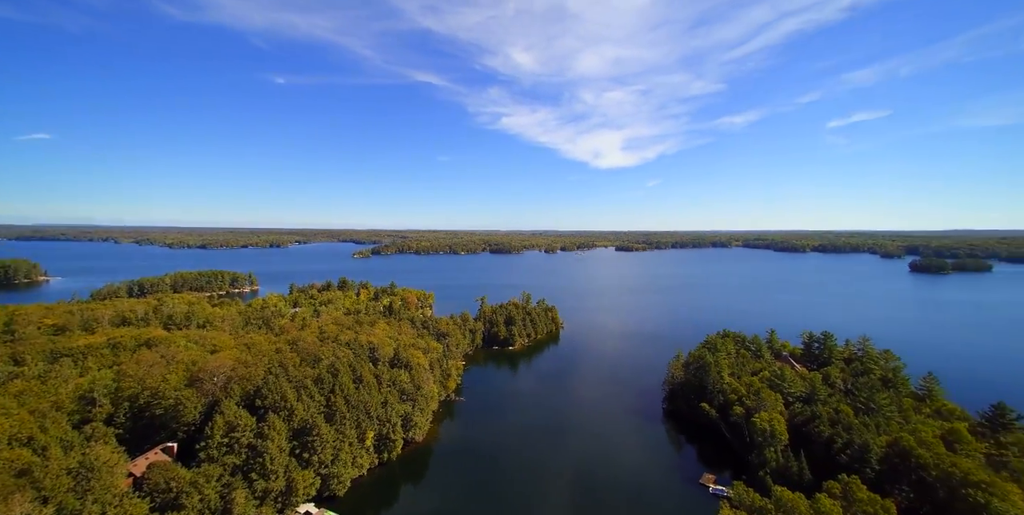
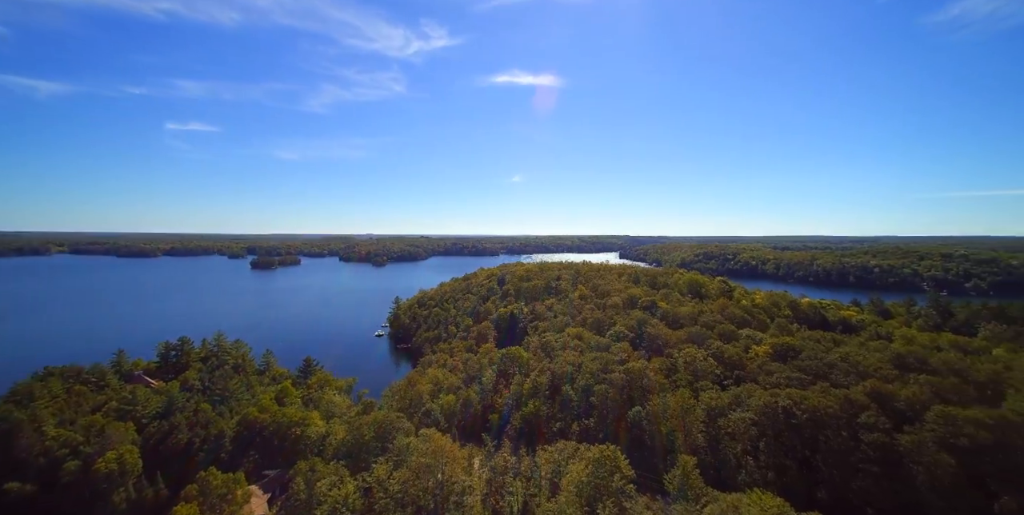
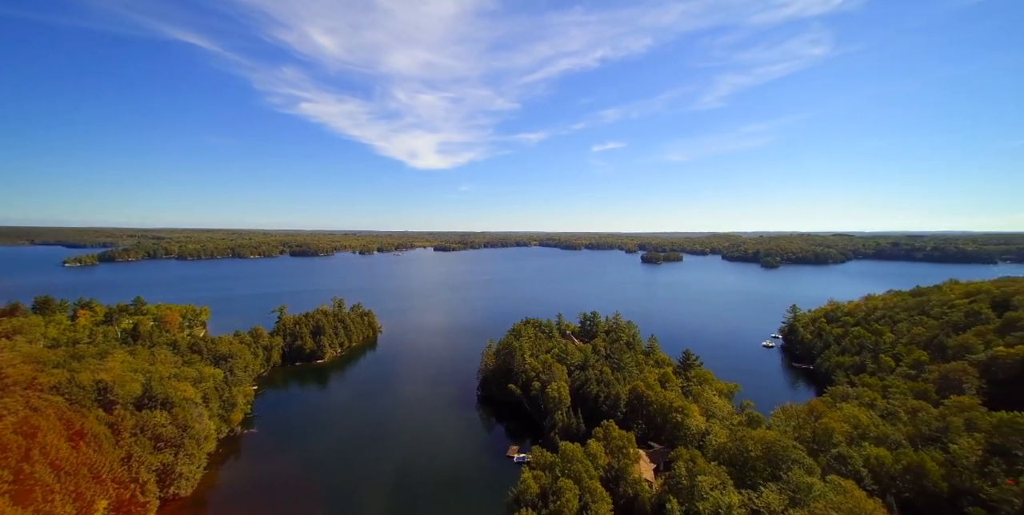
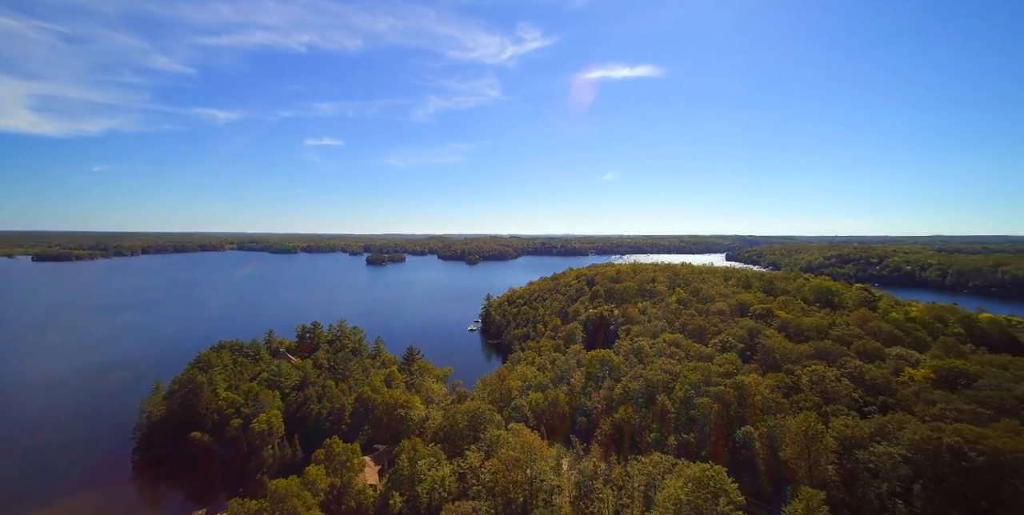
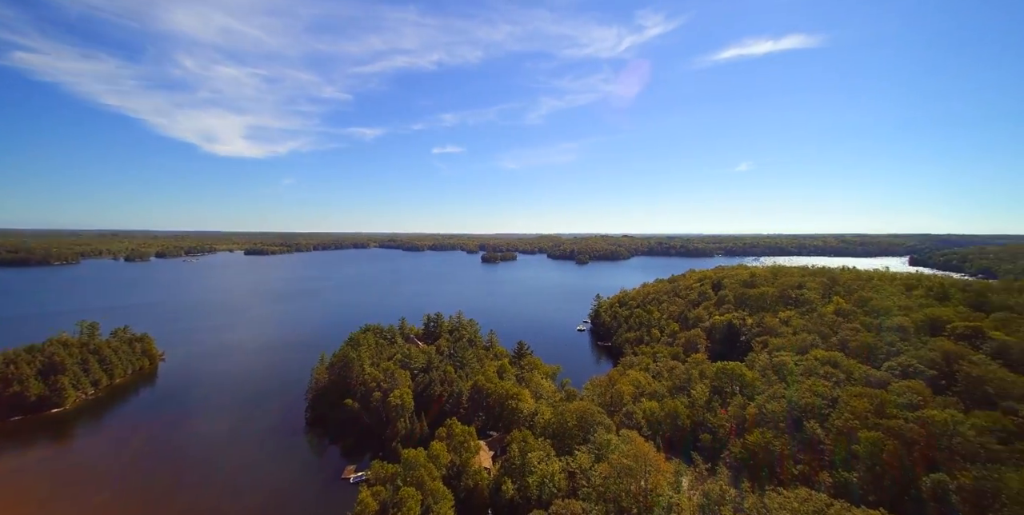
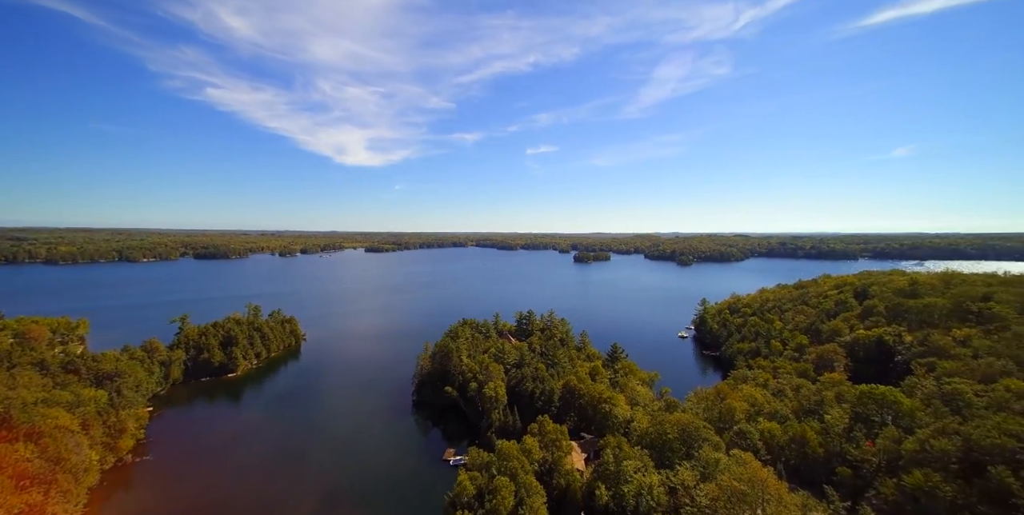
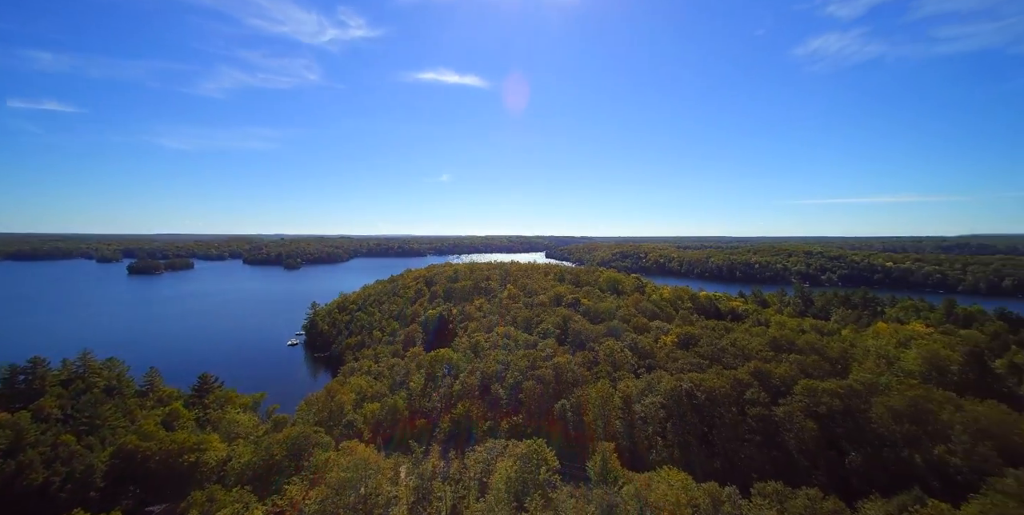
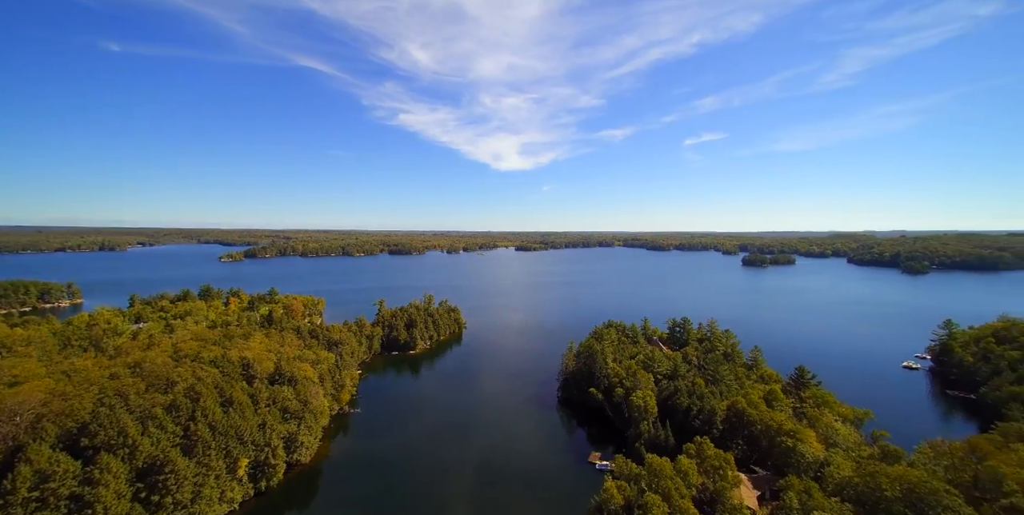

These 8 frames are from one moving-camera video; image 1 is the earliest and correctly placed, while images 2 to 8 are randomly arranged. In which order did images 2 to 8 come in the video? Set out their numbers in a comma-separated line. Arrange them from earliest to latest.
8, 3, 6, 5, 4, 2, 7
